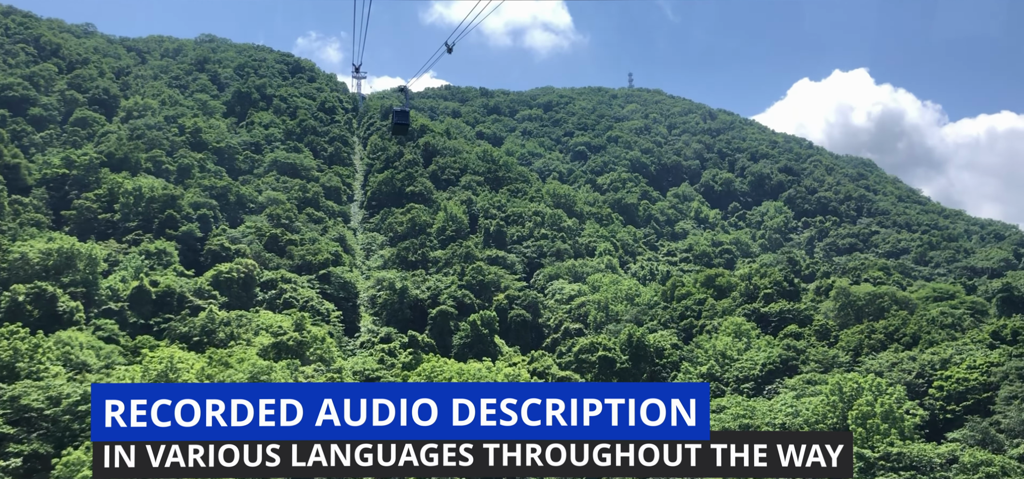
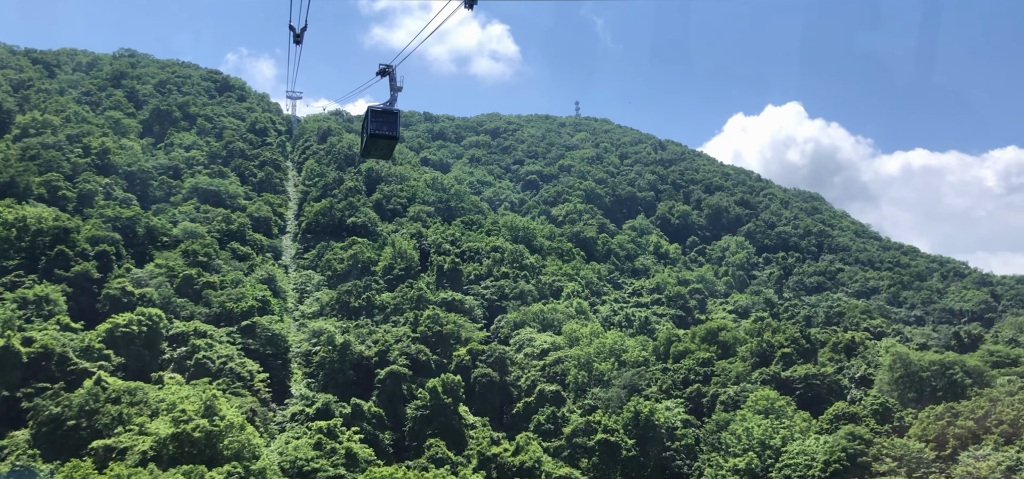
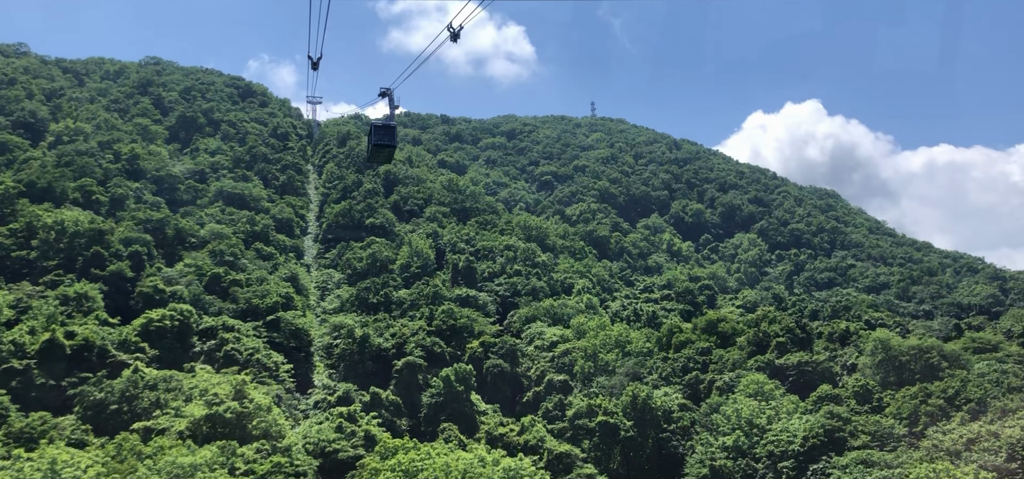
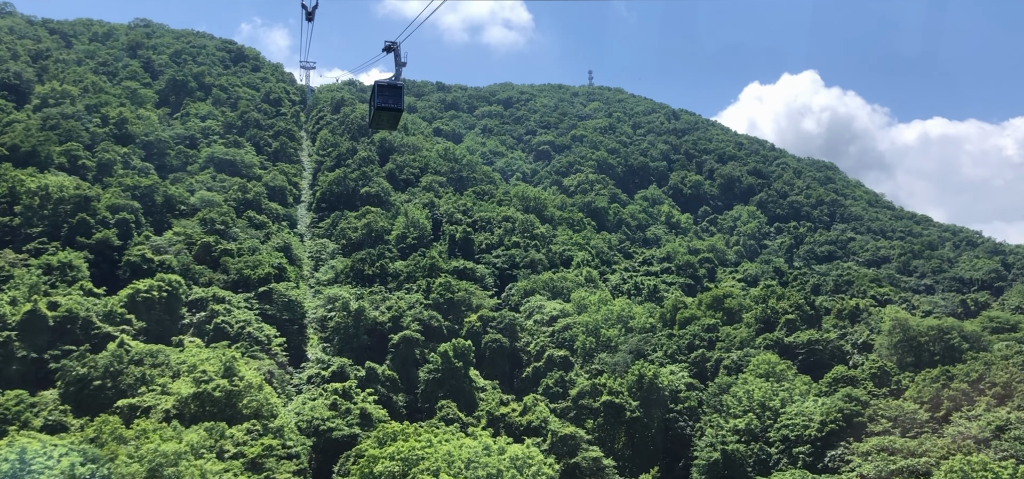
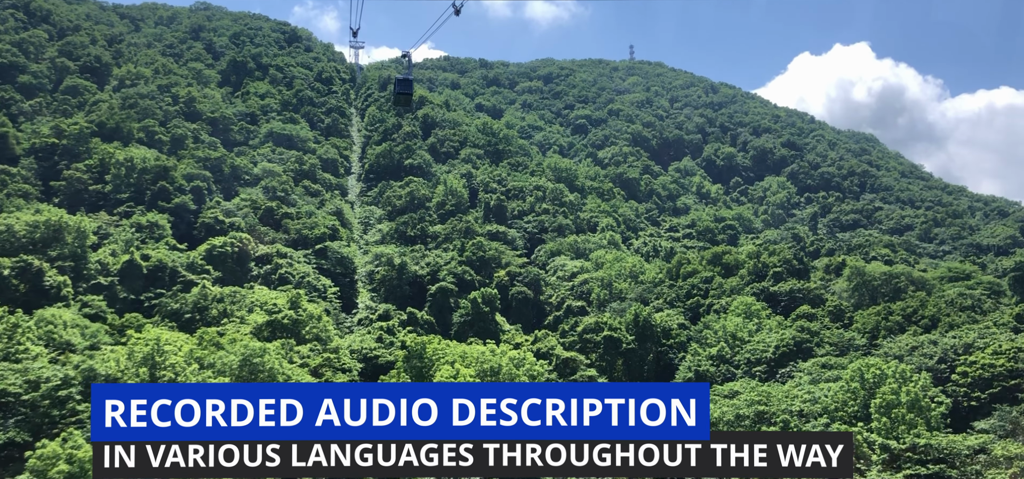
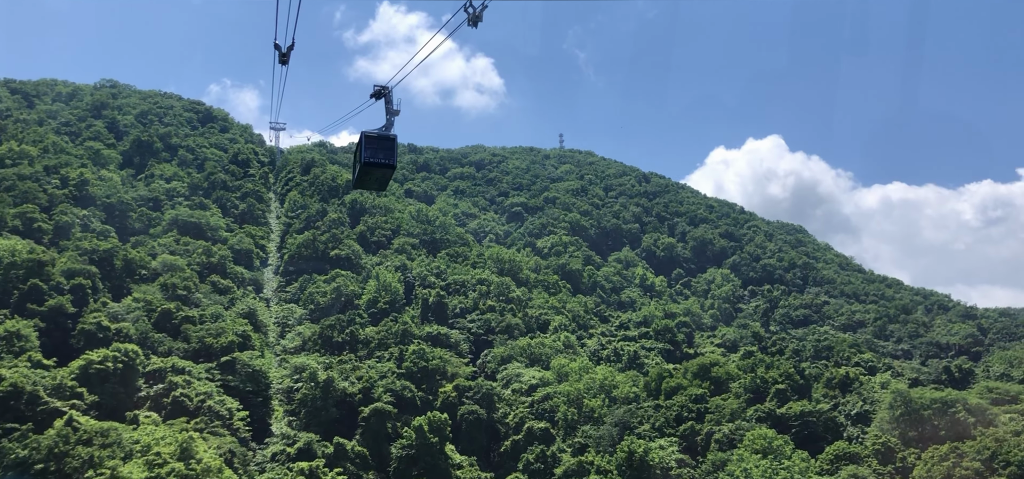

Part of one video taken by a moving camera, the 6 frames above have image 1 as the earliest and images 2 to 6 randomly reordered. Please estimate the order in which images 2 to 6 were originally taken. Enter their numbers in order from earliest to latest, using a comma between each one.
5, 3, 4, 2, 6
